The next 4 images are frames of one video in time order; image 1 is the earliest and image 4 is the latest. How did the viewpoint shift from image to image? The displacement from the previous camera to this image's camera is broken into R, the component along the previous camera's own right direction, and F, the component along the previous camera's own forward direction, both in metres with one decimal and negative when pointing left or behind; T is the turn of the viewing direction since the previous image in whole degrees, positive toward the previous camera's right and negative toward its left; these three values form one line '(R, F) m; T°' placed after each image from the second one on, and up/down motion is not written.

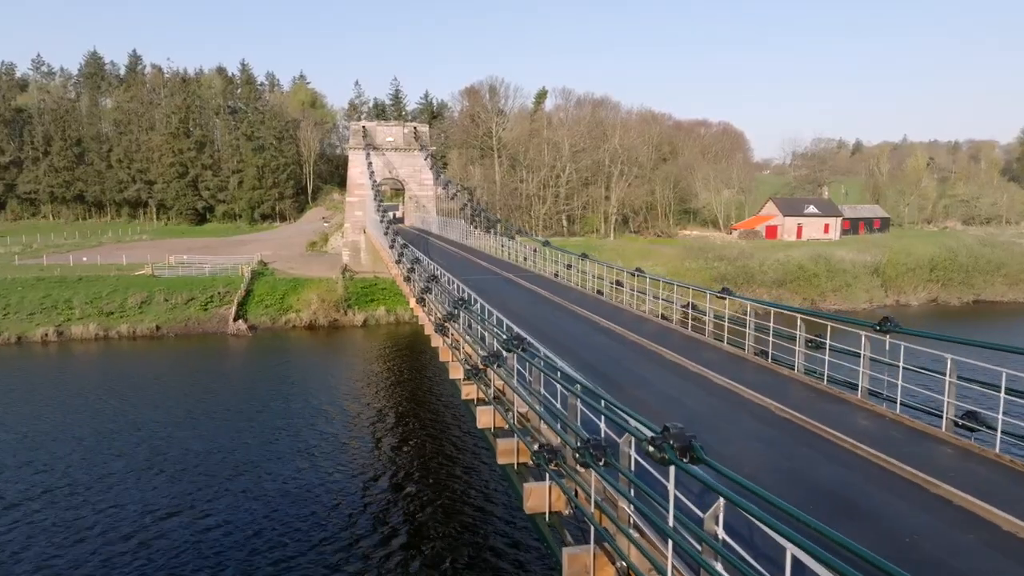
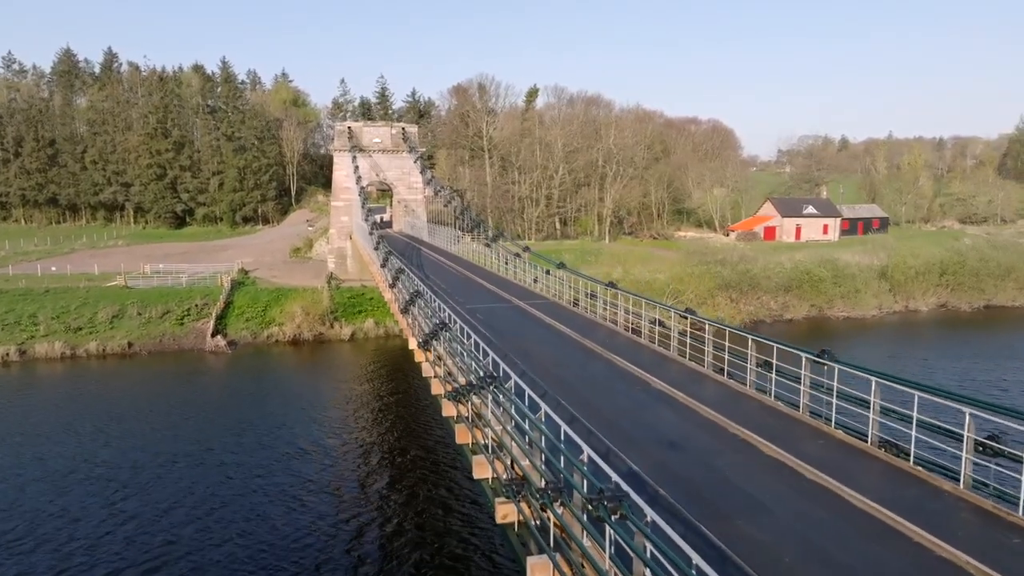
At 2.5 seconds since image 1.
(-0.4, +1.6) m; +1°
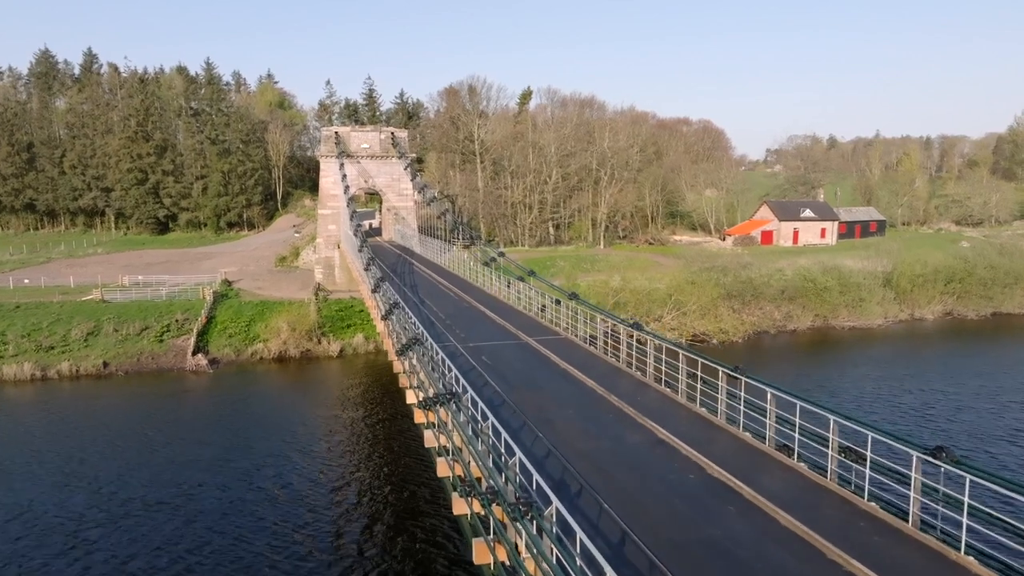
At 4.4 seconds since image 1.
(-0.3, +1.2) m; +1°
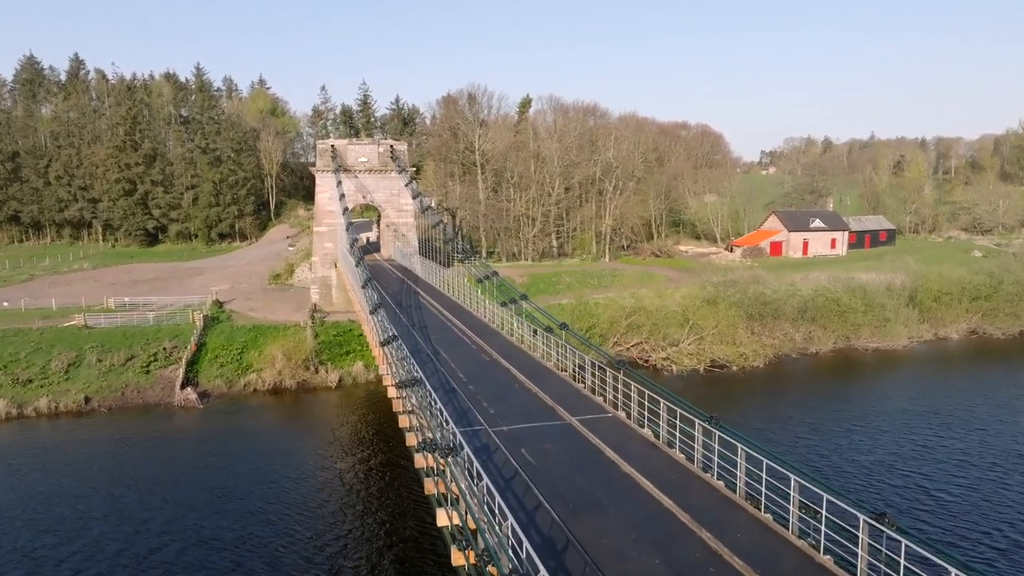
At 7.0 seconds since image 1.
(-0.6, +1.5) m; +1°
